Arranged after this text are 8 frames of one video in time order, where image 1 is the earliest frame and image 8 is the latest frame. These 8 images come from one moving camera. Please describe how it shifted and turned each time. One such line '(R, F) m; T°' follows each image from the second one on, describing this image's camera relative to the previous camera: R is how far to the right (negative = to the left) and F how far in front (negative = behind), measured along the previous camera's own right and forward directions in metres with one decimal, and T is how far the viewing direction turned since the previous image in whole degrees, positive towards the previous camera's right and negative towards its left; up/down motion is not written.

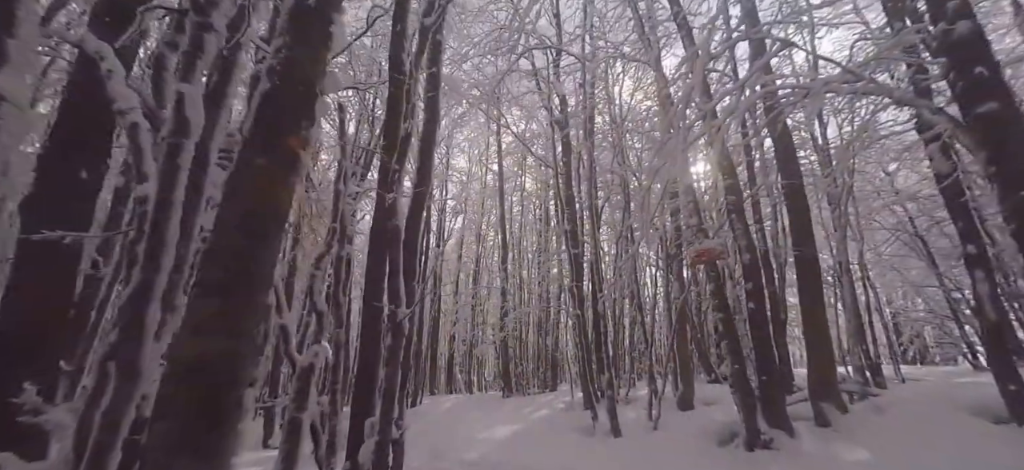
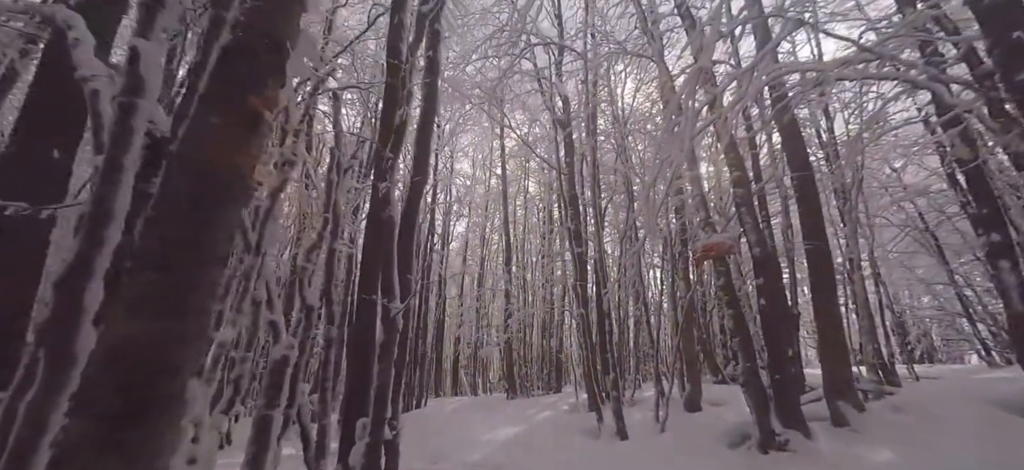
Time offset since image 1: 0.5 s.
(0.0, +0.2) m; 0°
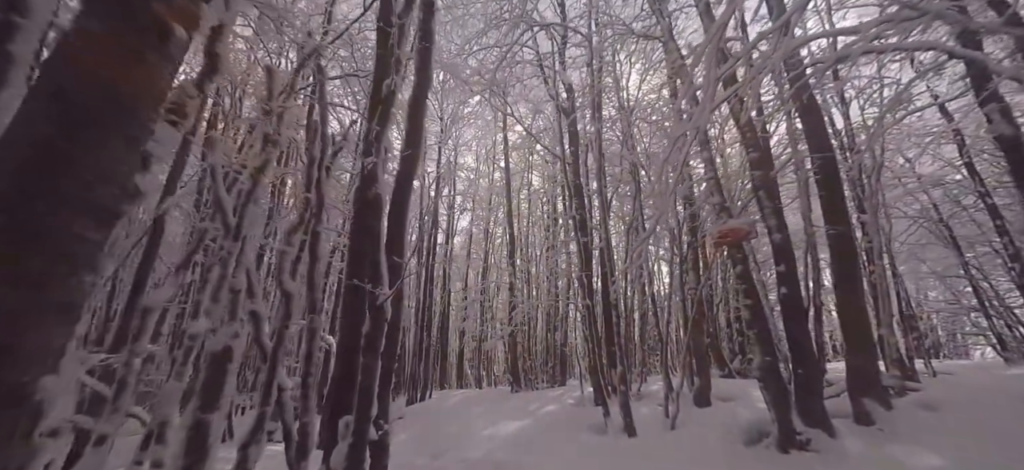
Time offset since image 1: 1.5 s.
(0.0, +0.3) m; -1°
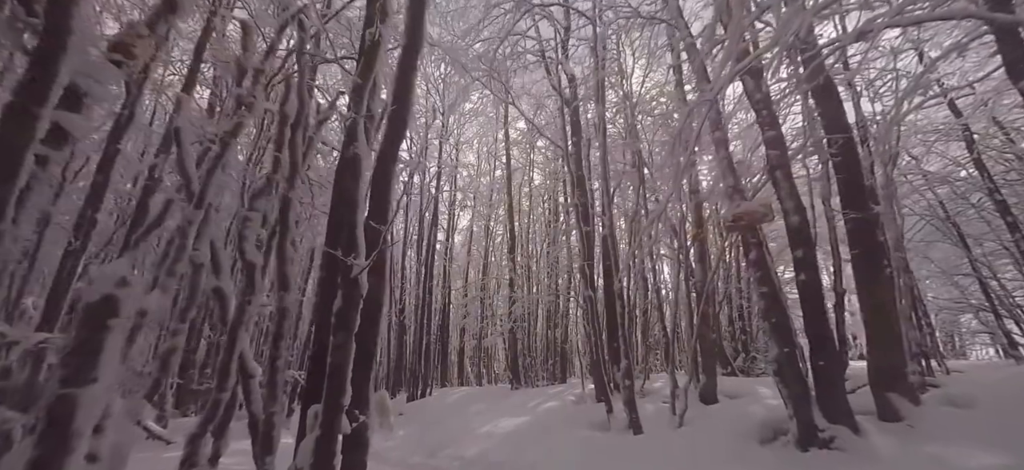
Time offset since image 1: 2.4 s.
(0.0, +0.3) m; 0°
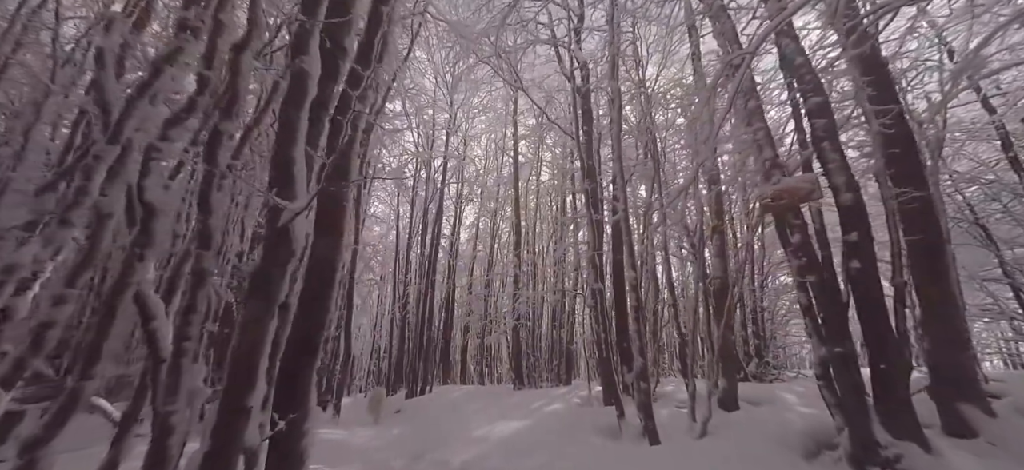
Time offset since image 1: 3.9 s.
(0.0, +0.6) m; -1°
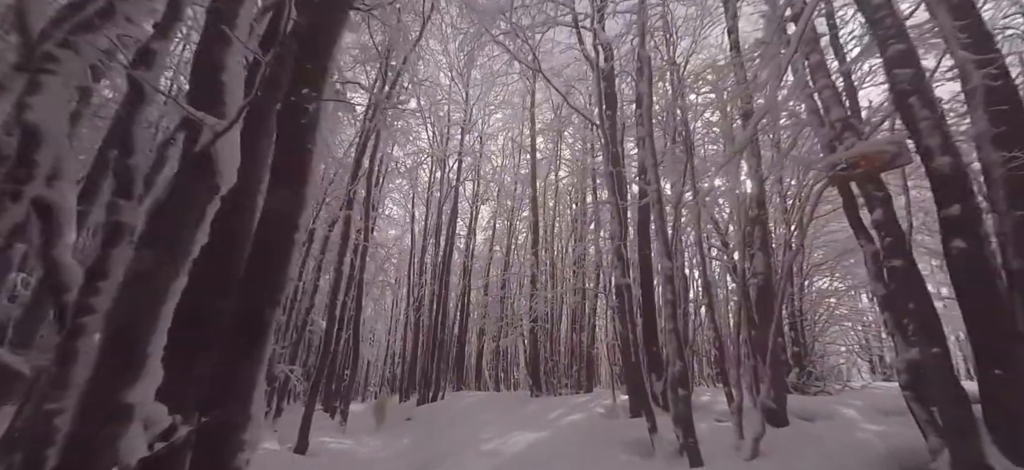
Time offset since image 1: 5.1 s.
(0.0, +0.6) m; -2°
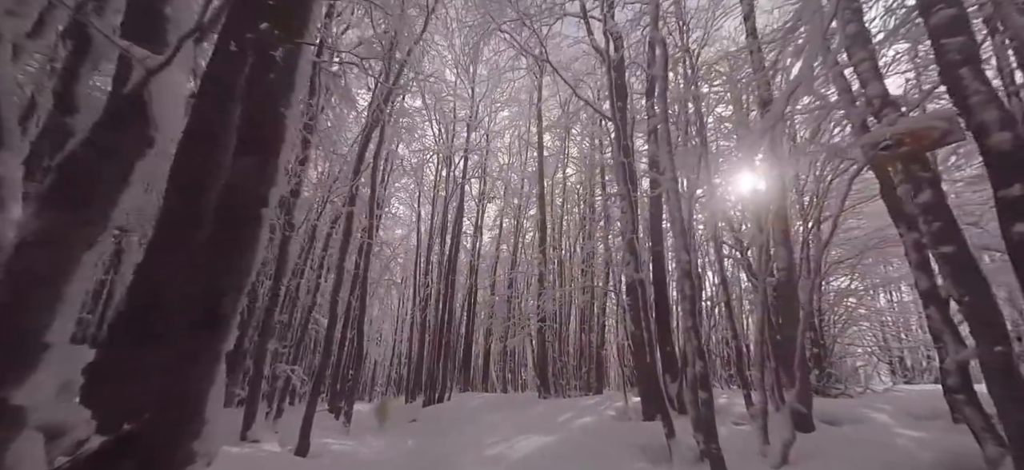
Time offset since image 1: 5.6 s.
(0.0, +0.3) m; -1°
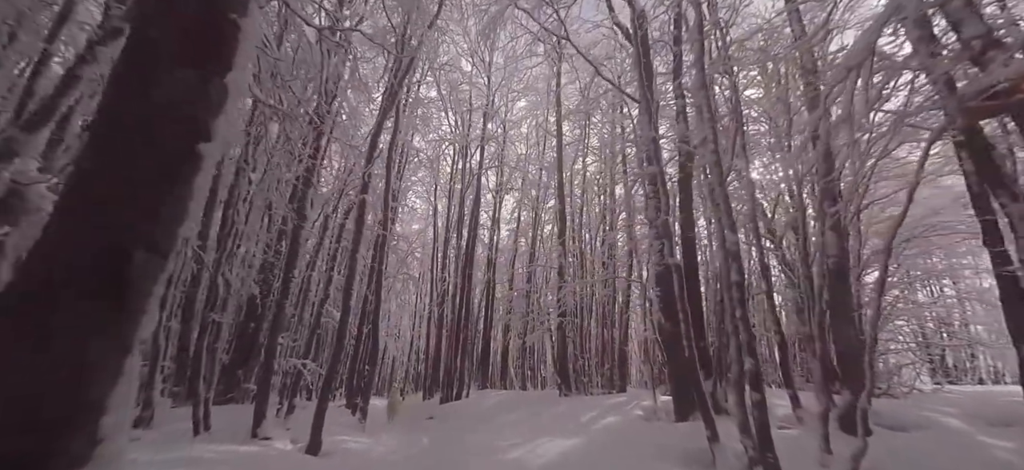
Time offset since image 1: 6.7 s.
(0.0, +0.4) m; -2°
